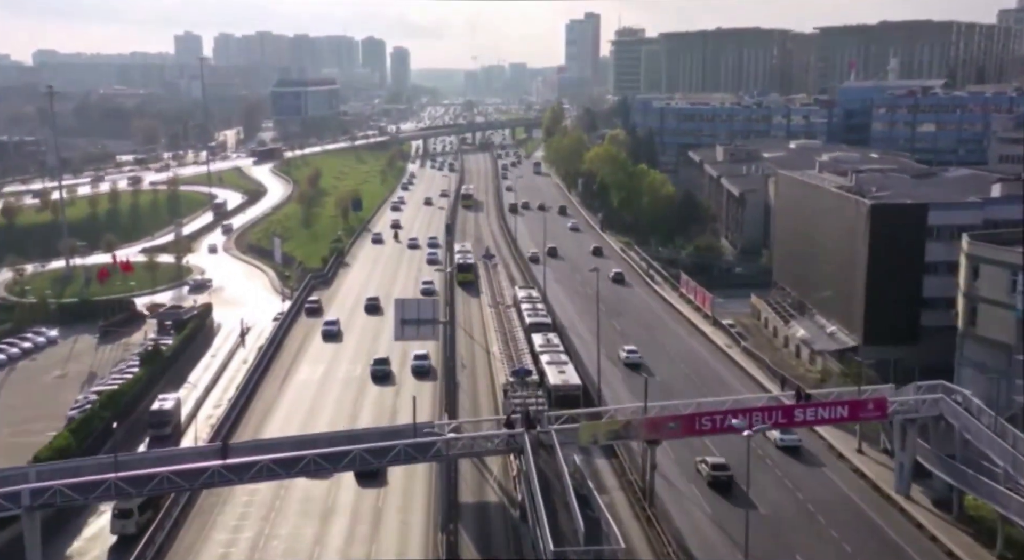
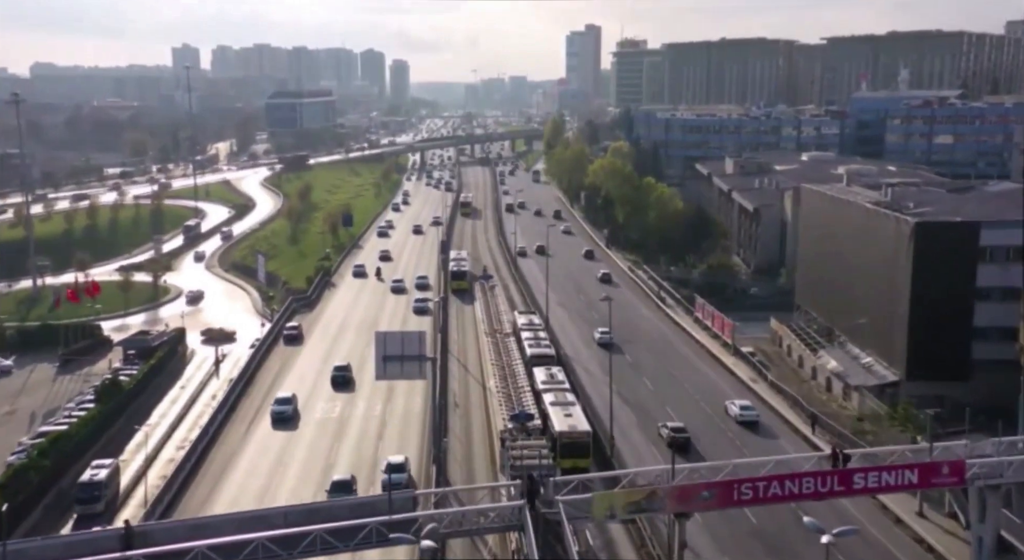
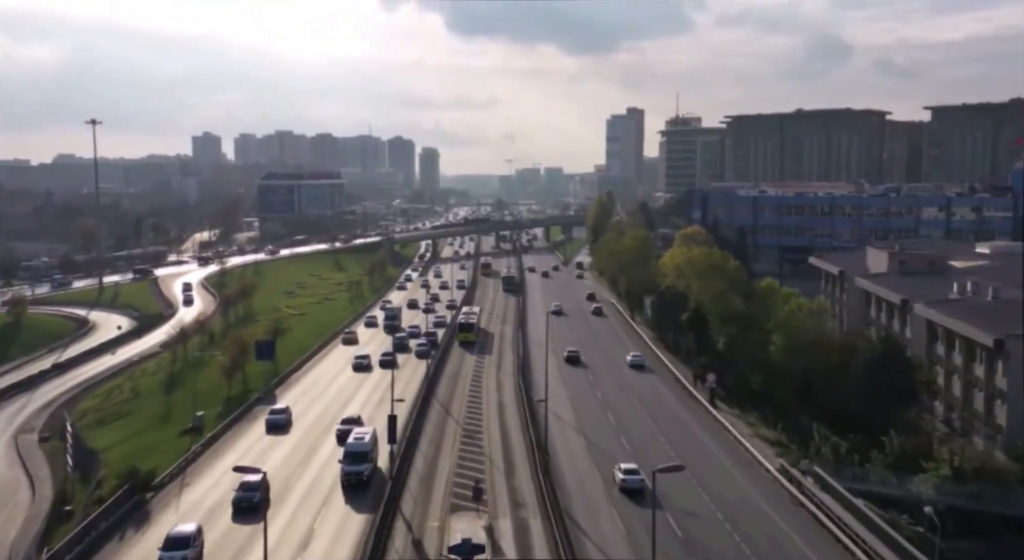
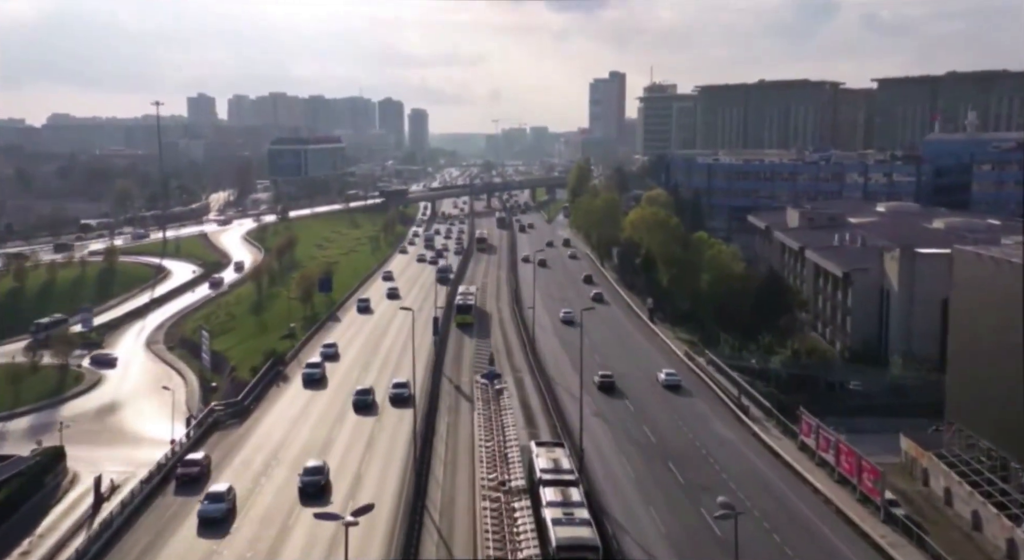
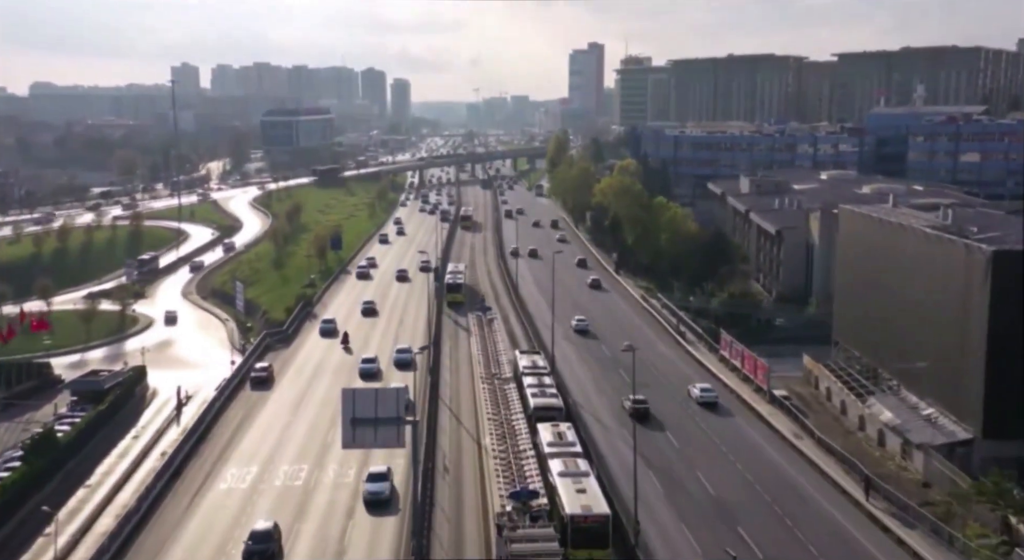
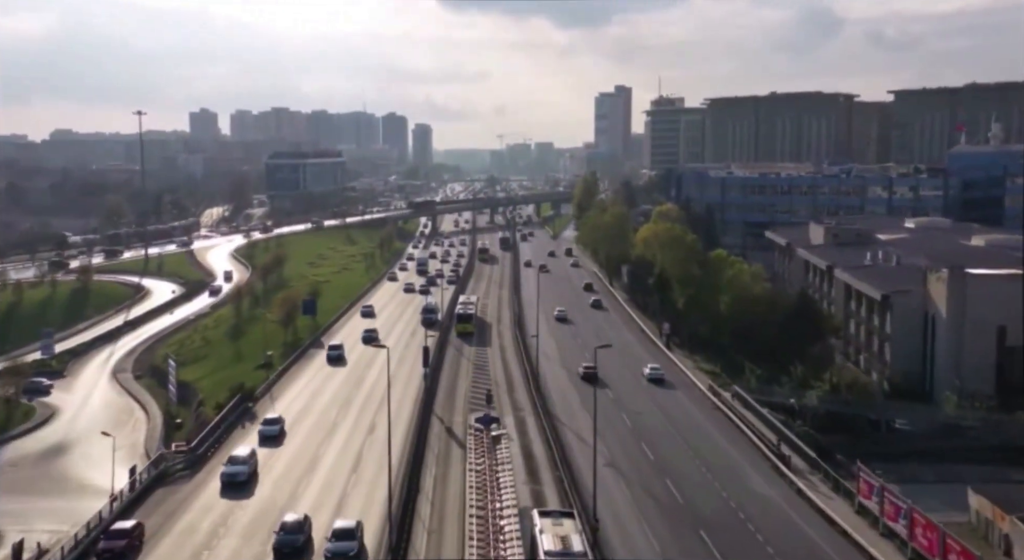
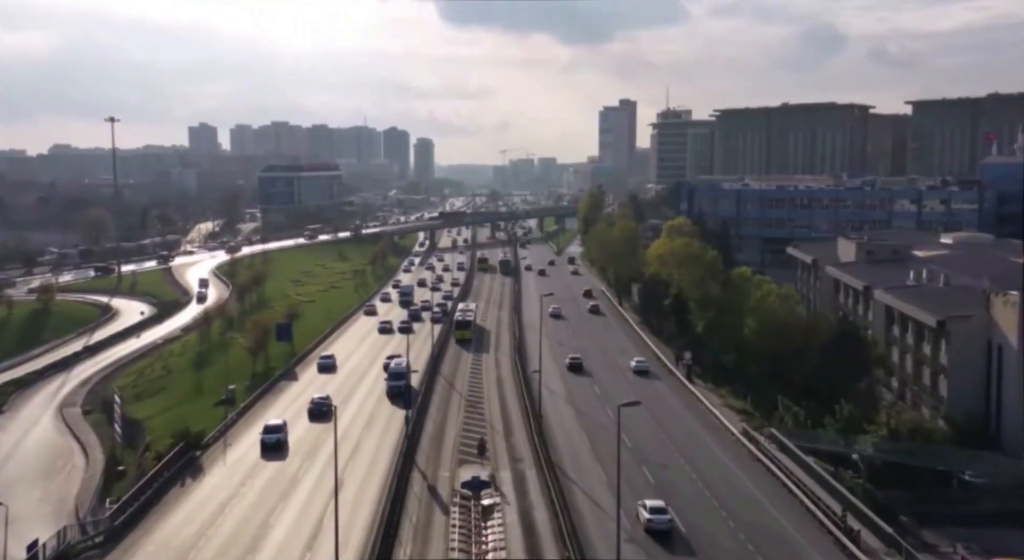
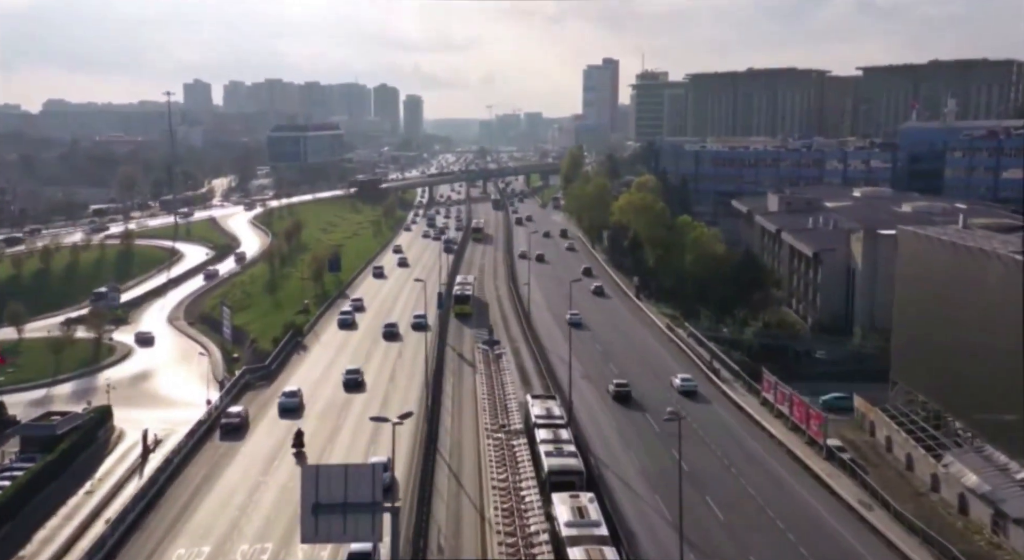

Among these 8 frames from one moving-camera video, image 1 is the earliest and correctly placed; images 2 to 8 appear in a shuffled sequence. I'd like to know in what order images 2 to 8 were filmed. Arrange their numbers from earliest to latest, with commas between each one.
2, 5, 8, 4, 6, 7, 3
